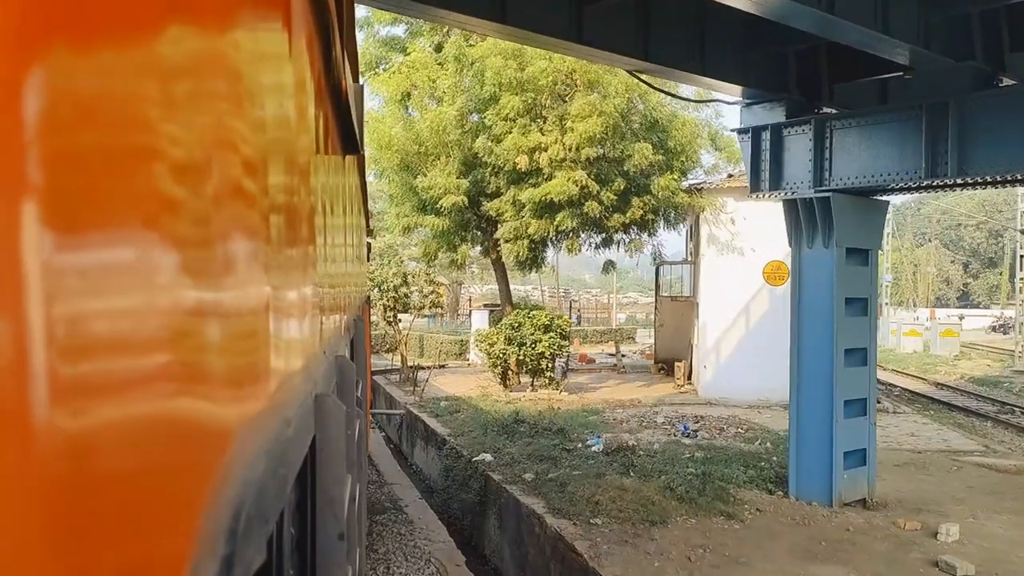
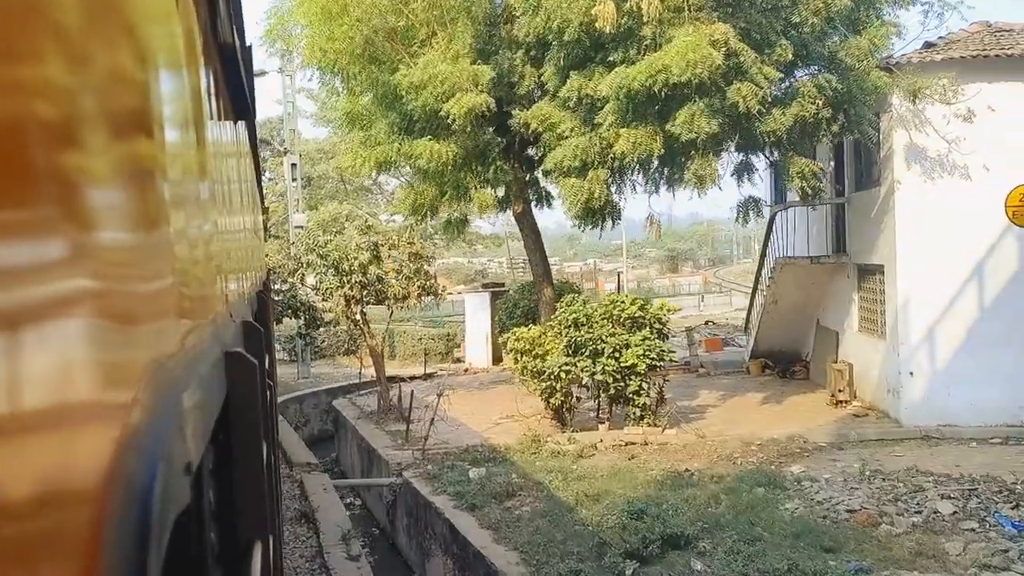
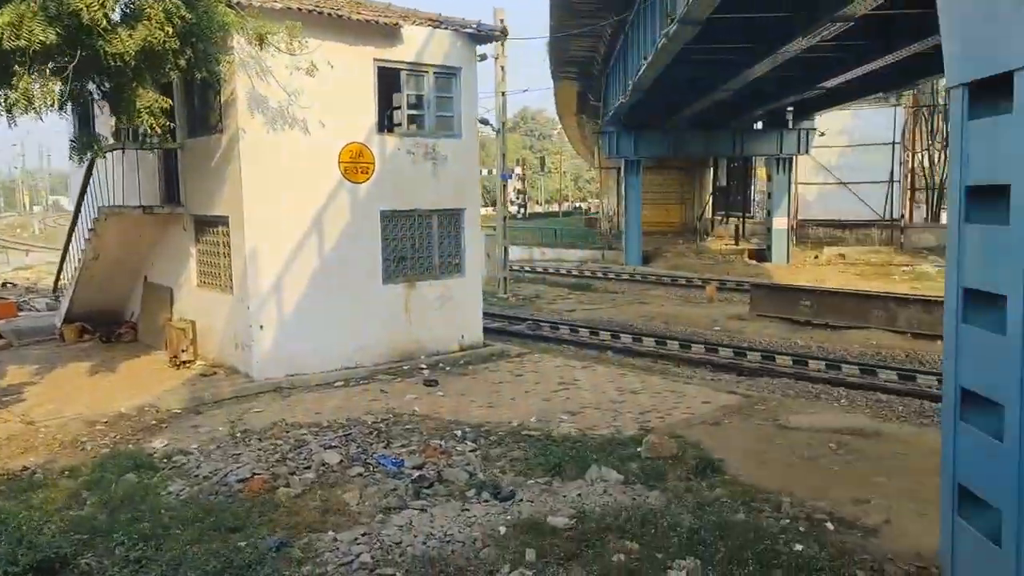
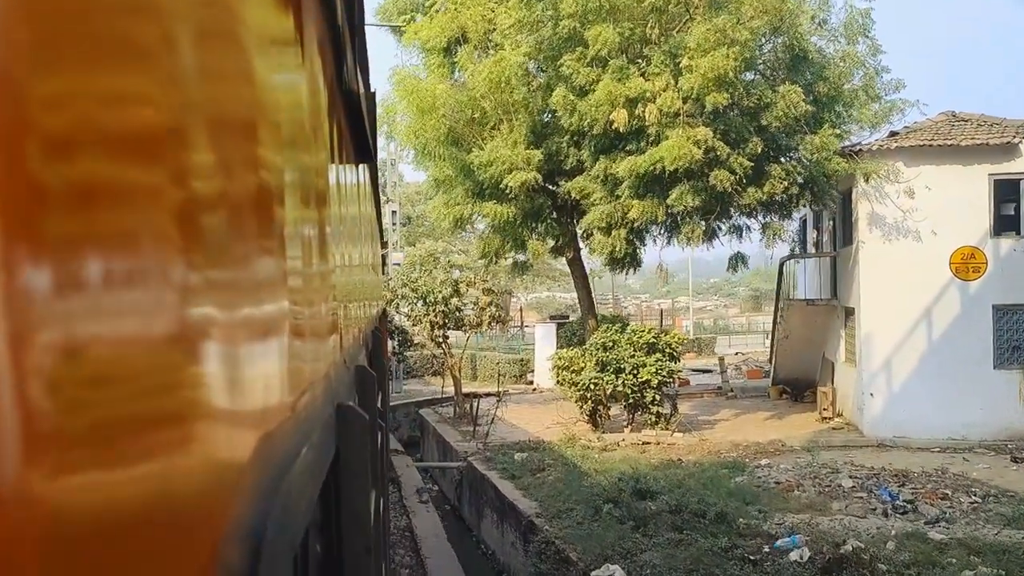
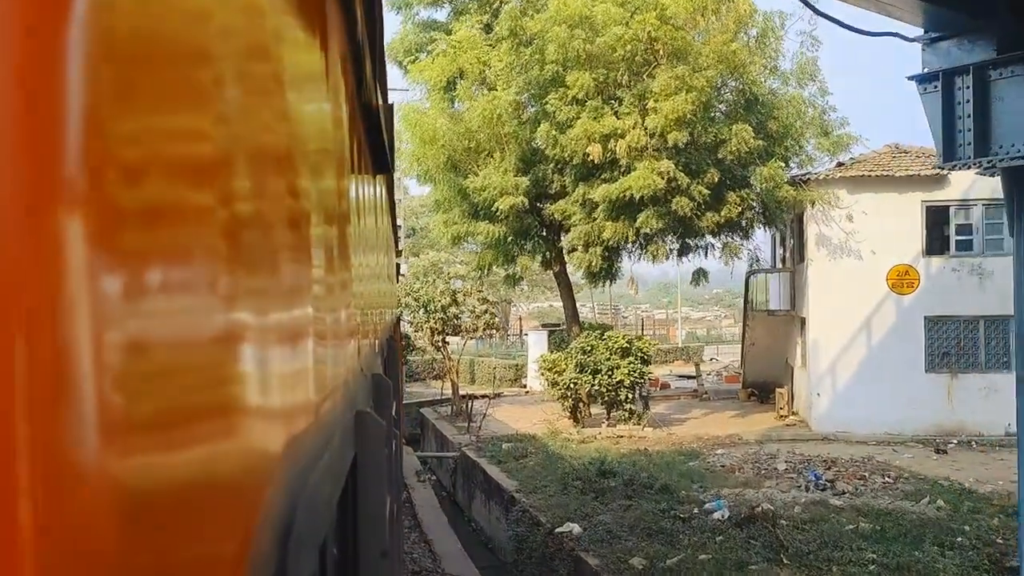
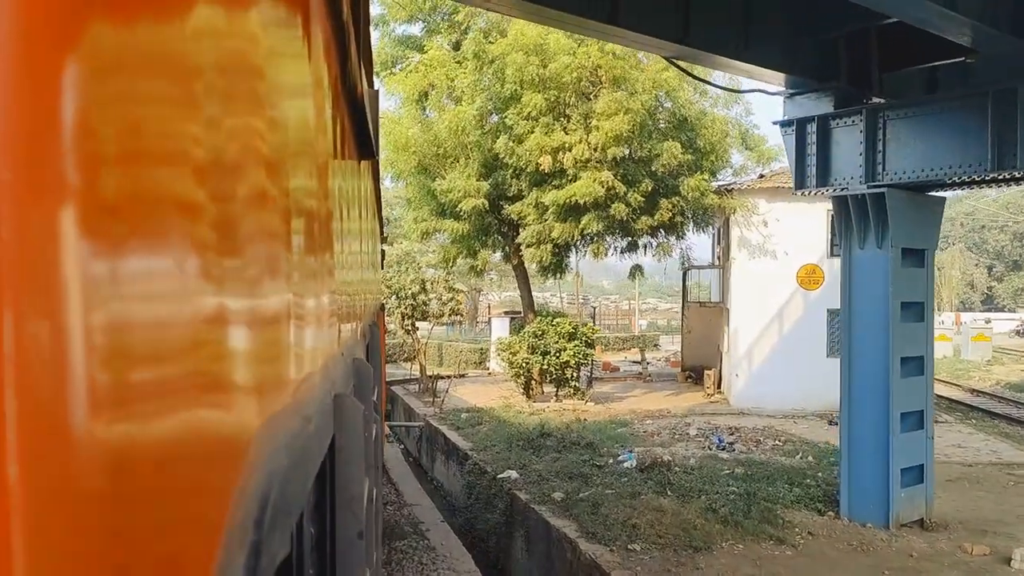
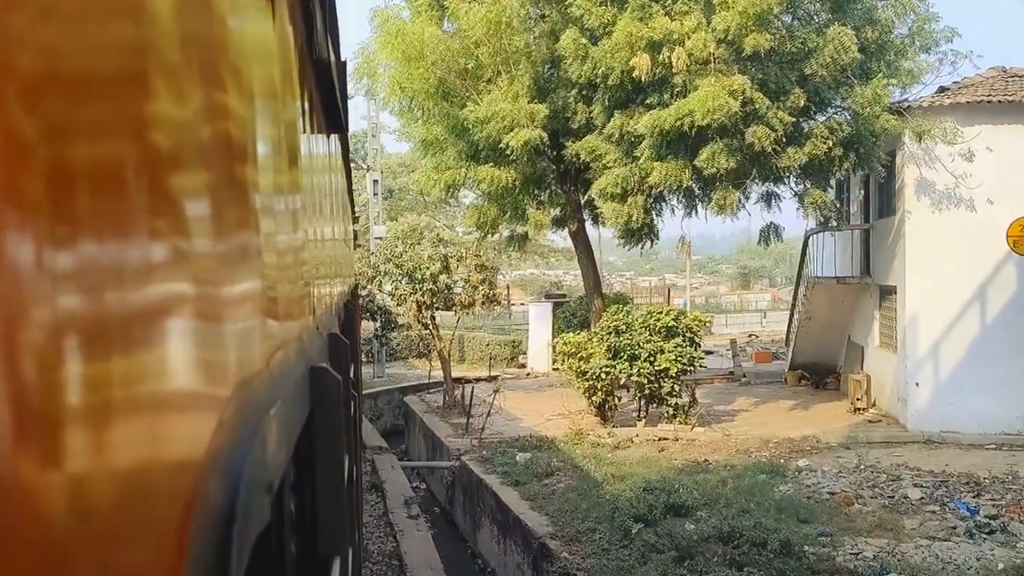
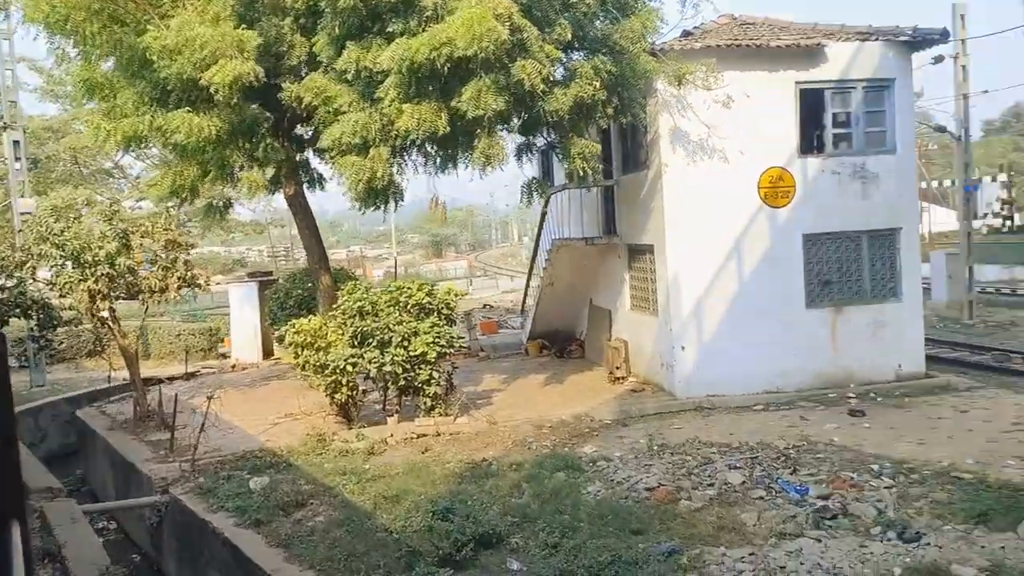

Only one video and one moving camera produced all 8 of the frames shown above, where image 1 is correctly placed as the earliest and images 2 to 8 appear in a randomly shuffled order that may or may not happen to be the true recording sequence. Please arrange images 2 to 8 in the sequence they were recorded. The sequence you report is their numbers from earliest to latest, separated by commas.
6, 5, 4, 7, 2, 8, 3
